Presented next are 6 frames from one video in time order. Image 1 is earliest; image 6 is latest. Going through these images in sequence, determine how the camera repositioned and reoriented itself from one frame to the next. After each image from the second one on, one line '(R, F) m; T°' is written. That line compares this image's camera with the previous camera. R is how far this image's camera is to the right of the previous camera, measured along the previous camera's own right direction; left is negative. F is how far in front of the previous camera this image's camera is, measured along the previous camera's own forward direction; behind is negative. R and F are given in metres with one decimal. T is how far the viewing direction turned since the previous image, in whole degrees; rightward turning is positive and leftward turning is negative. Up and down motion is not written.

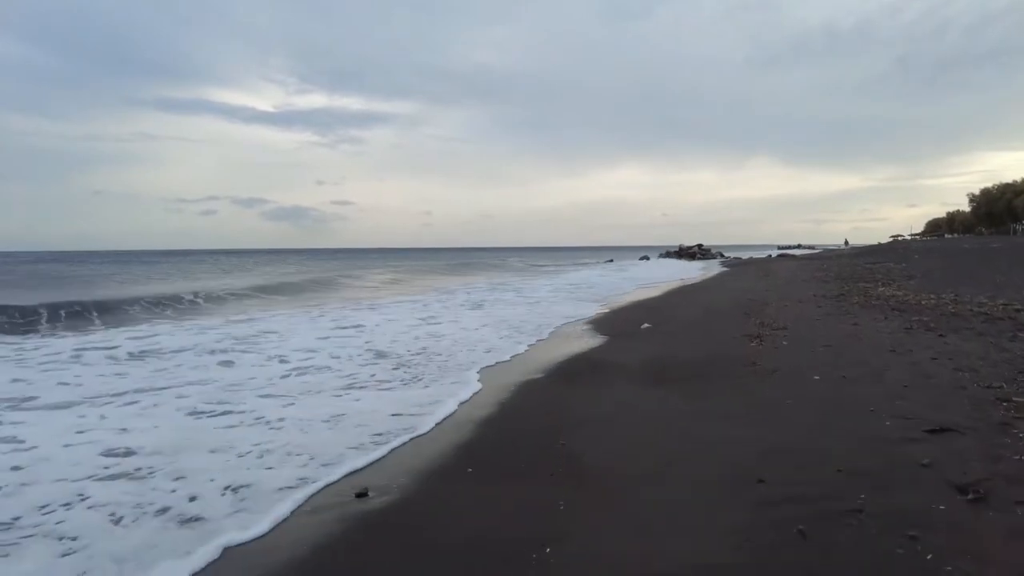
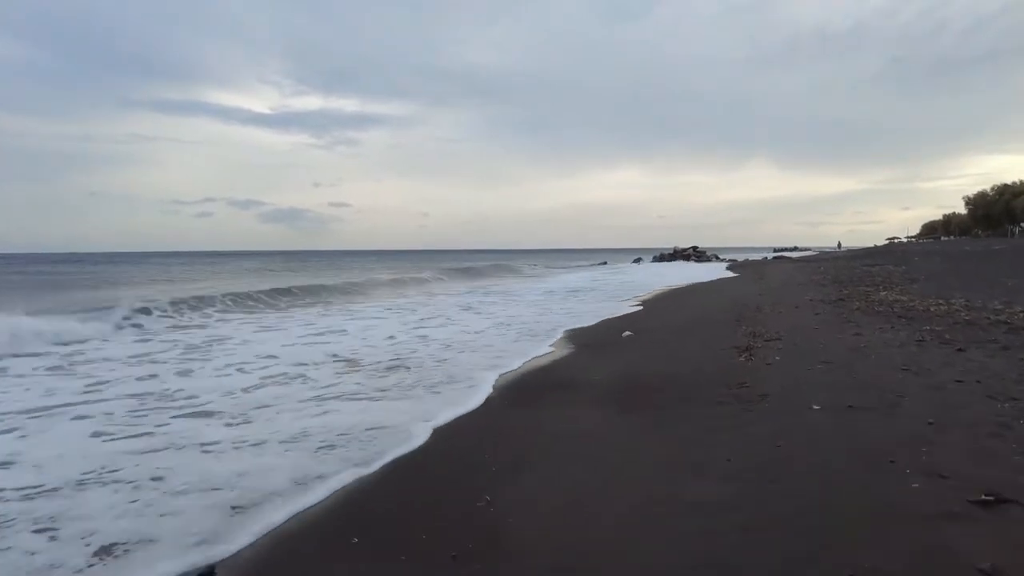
(+0.5, +1.0) m; 0°
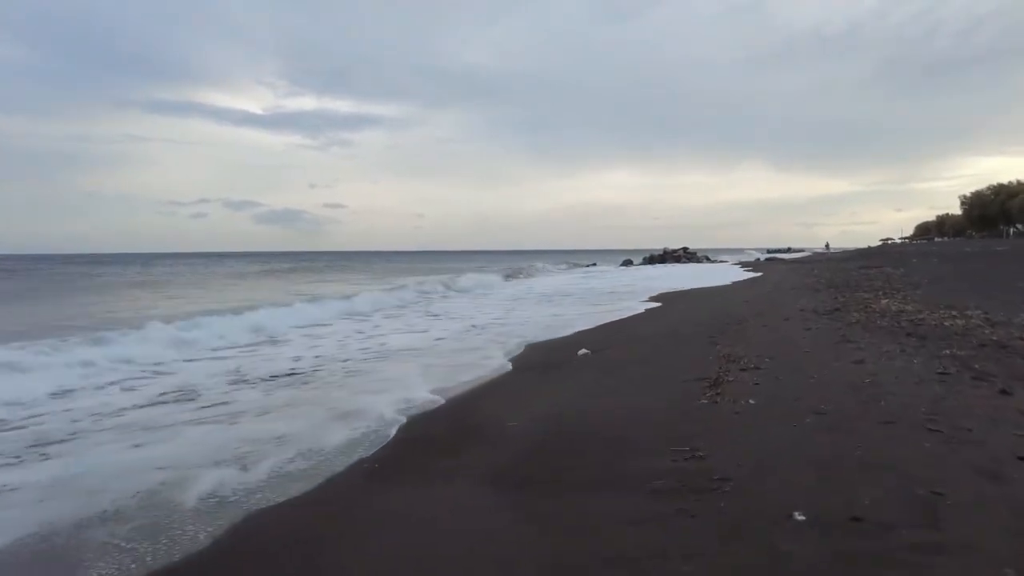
(+0.8, +1.7) m; 0°
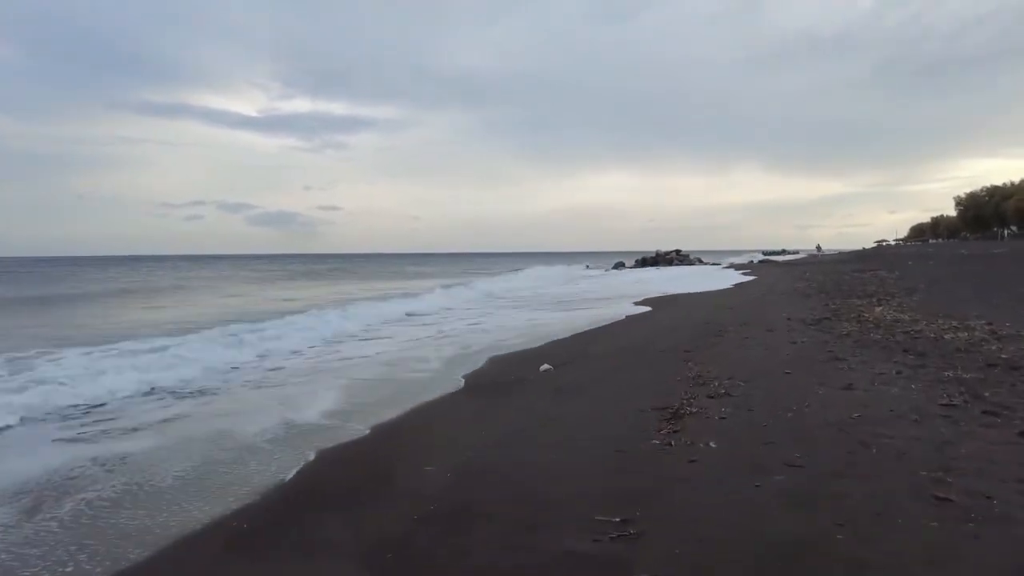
(+0.5, +0.9) m; 0°
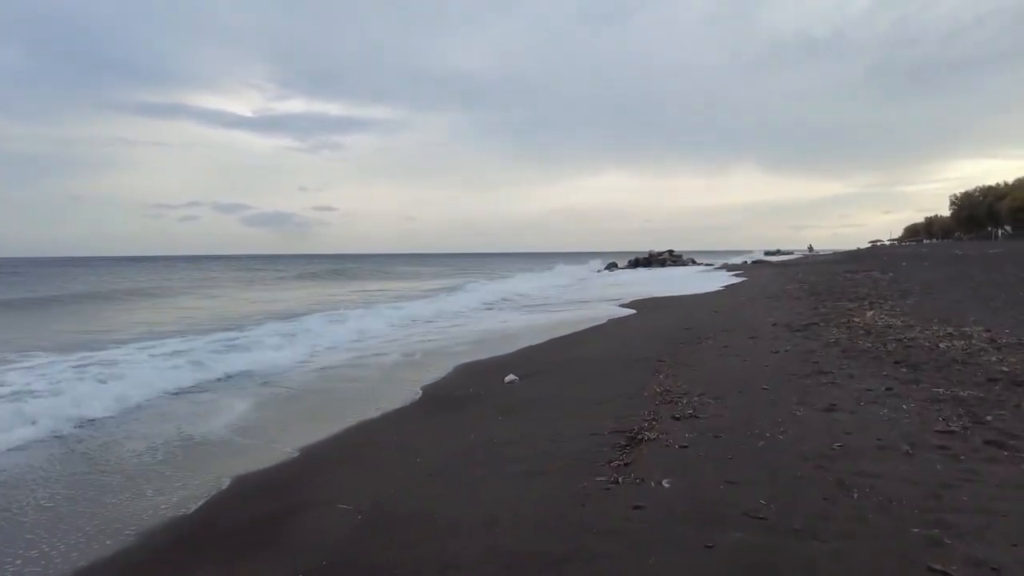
(+0.4, +0.6) m; 0°
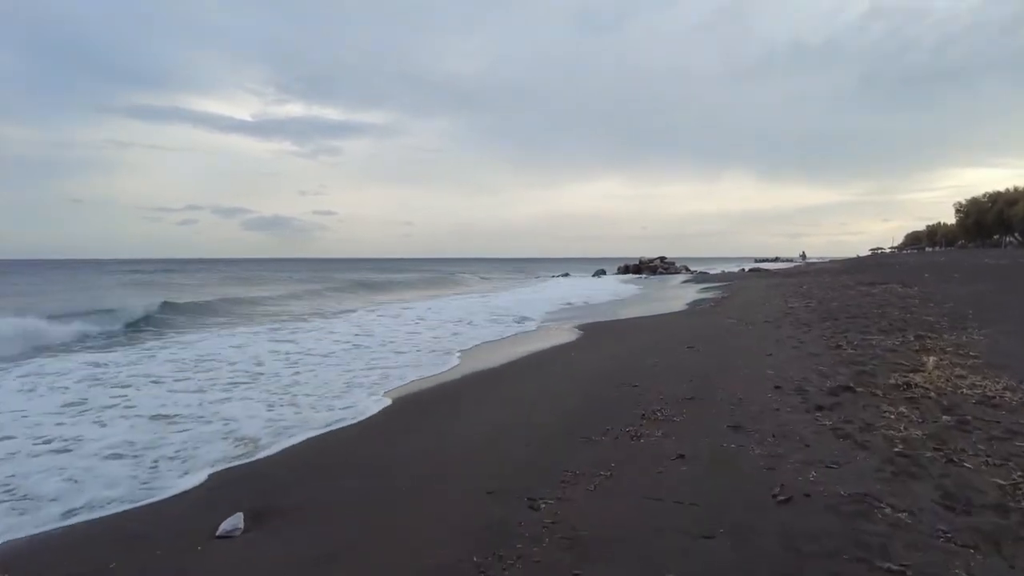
(+1.5, +3.8) m; 0°
